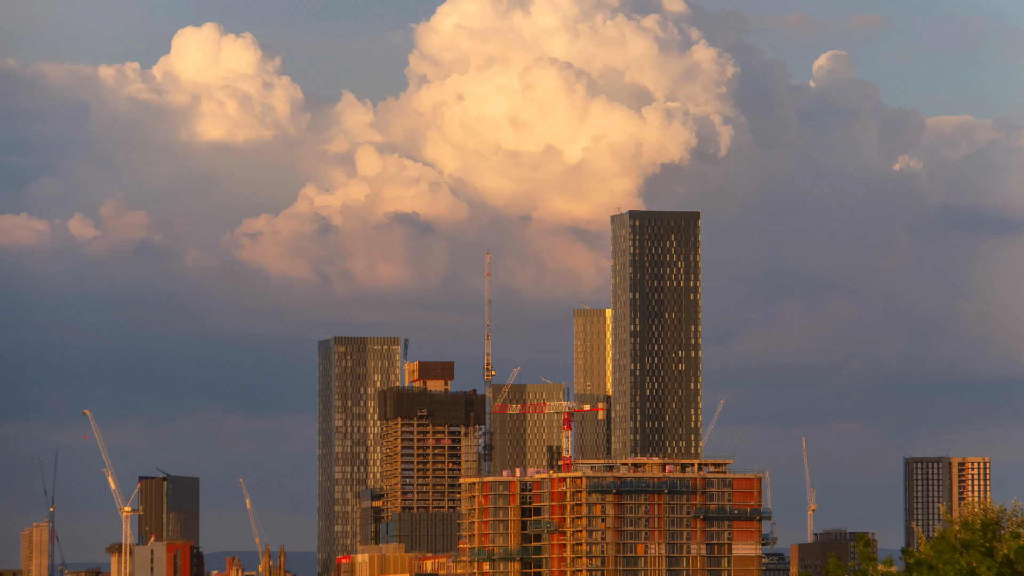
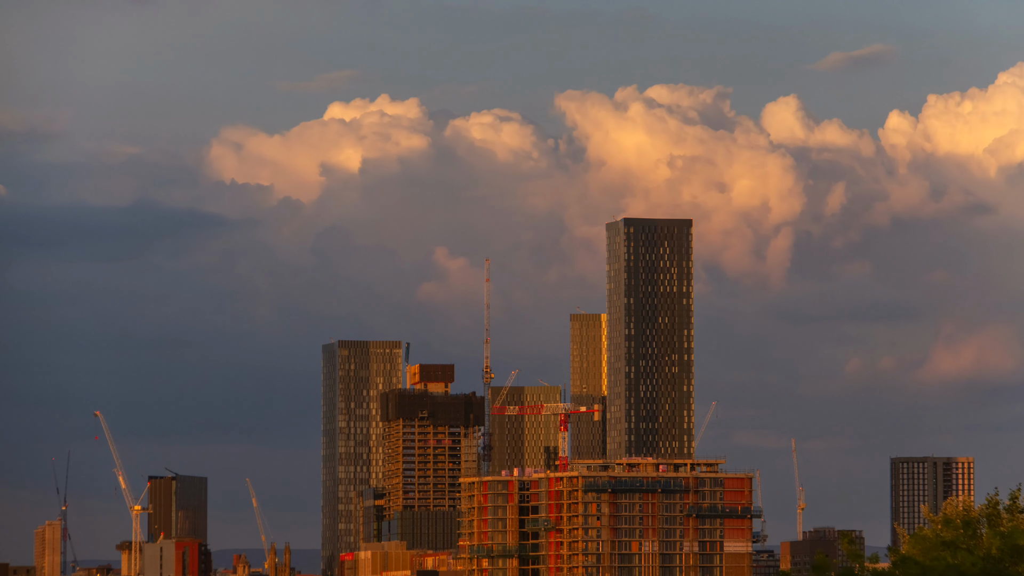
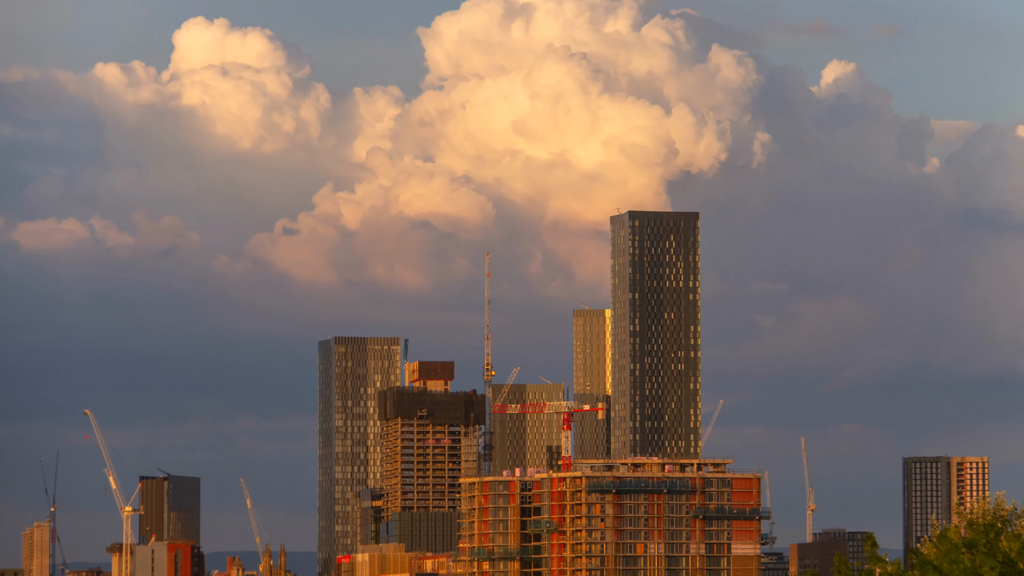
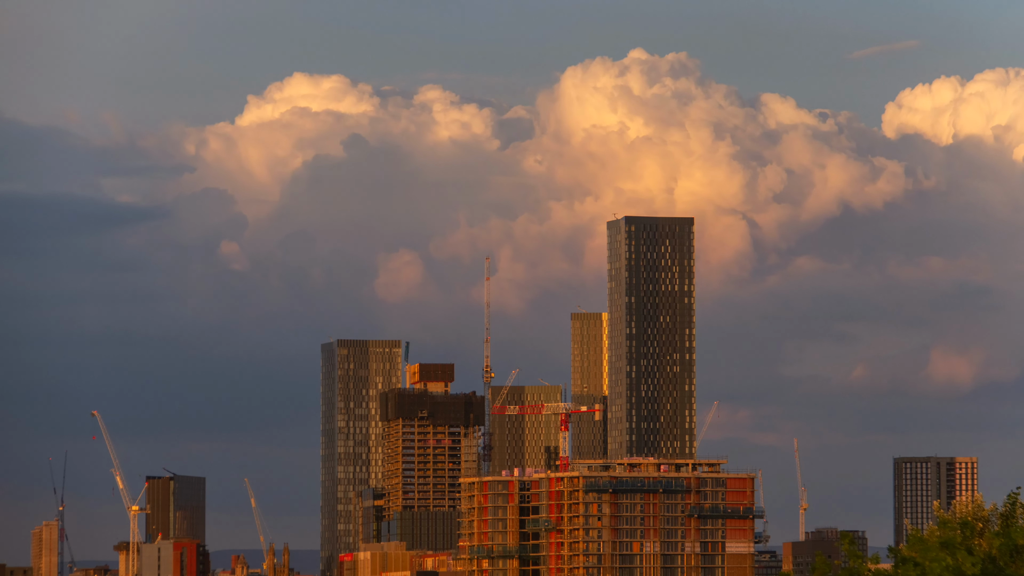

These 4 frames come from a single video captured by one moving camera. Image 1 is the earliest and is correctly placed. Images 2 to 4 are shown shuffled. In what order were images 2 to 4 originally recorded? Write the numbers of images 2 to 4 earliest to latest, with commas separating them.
3, 4, 2
